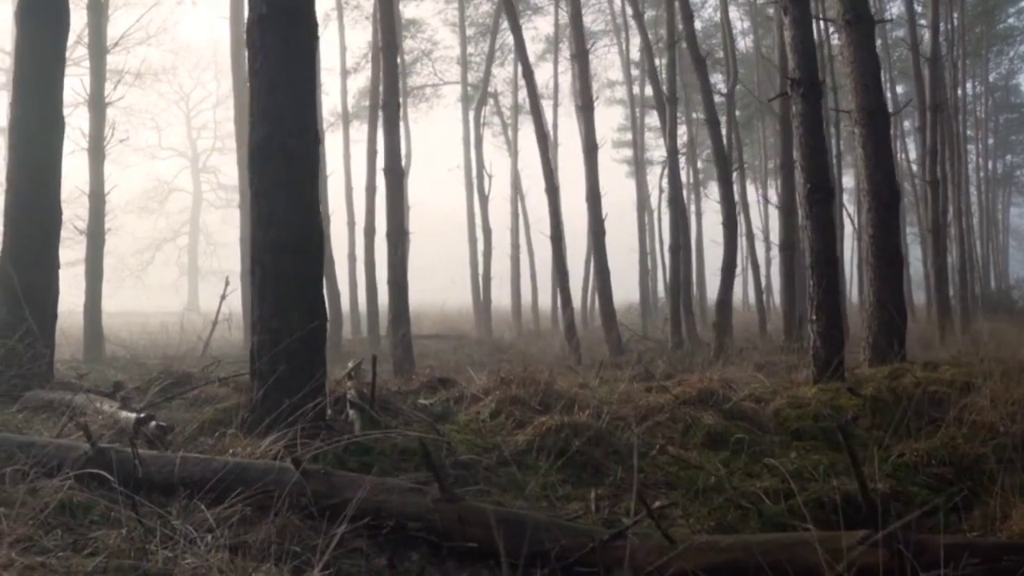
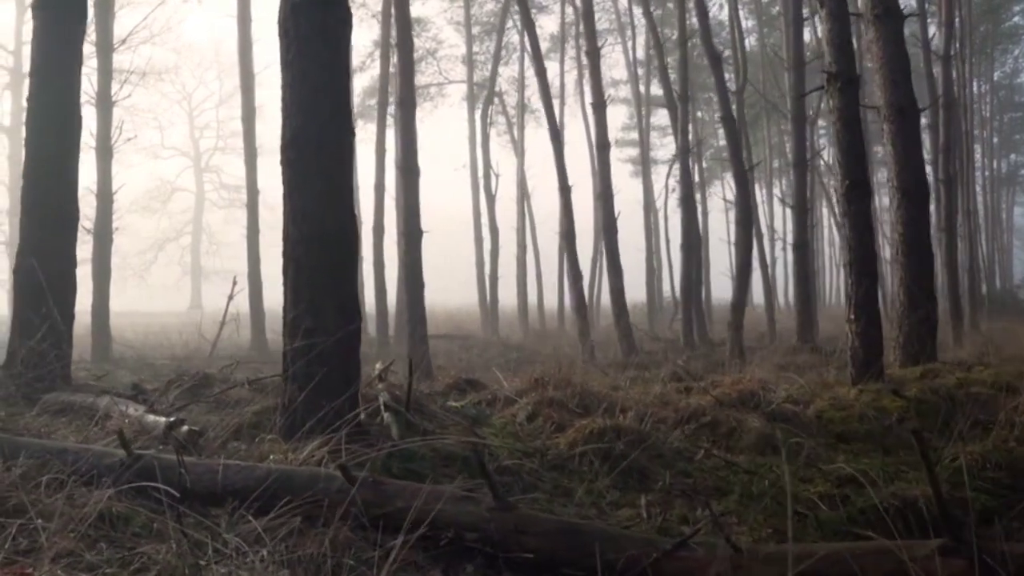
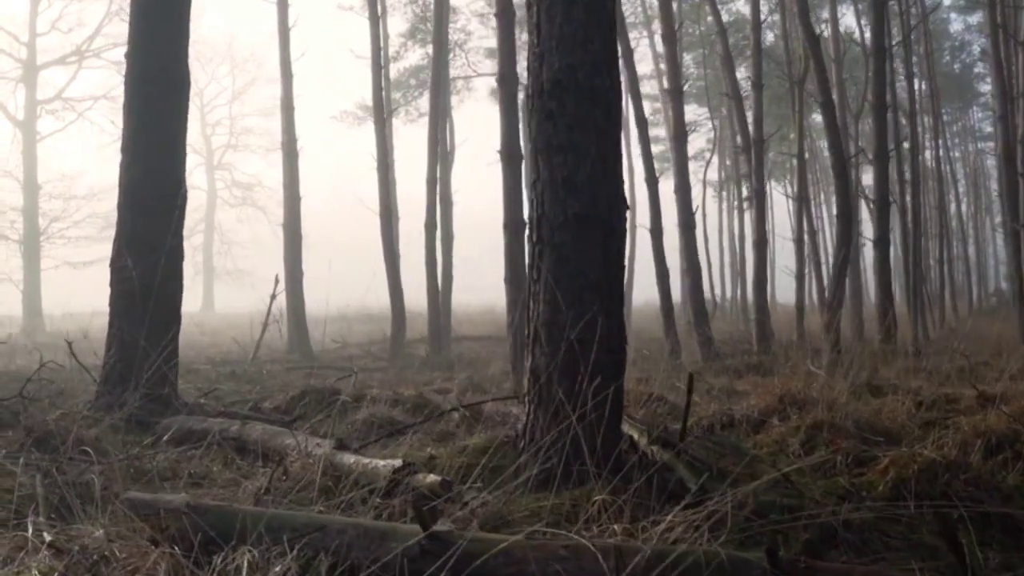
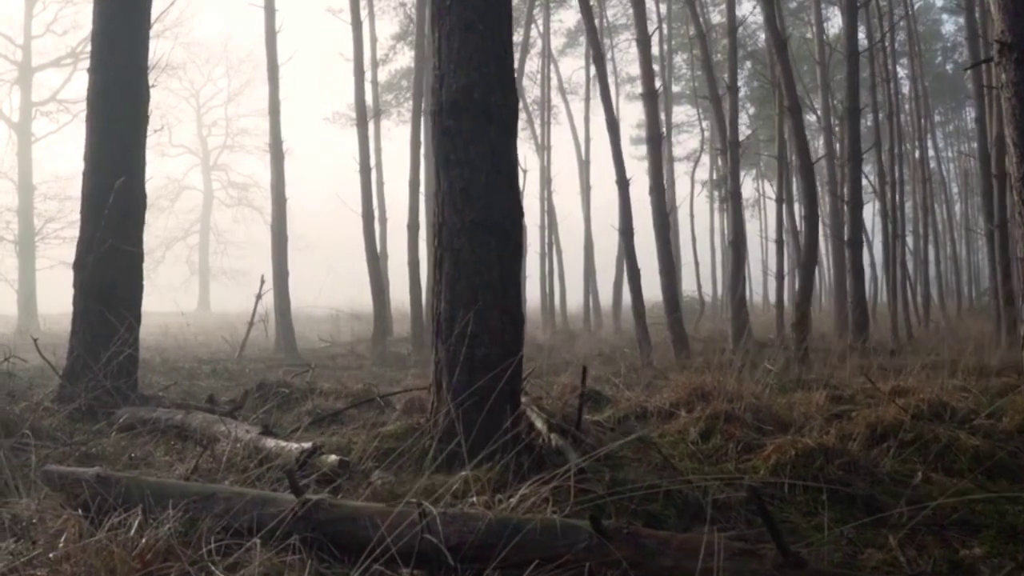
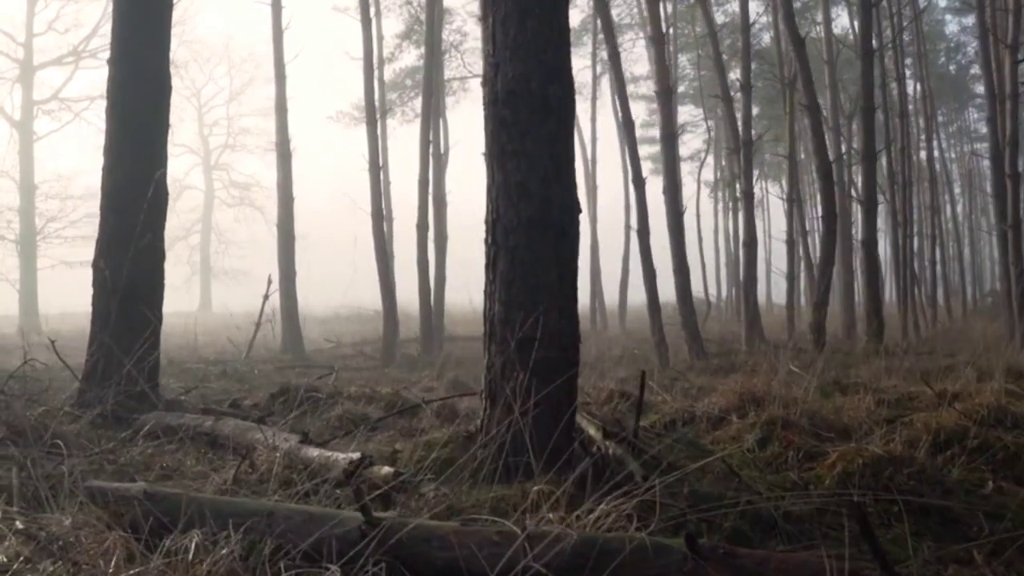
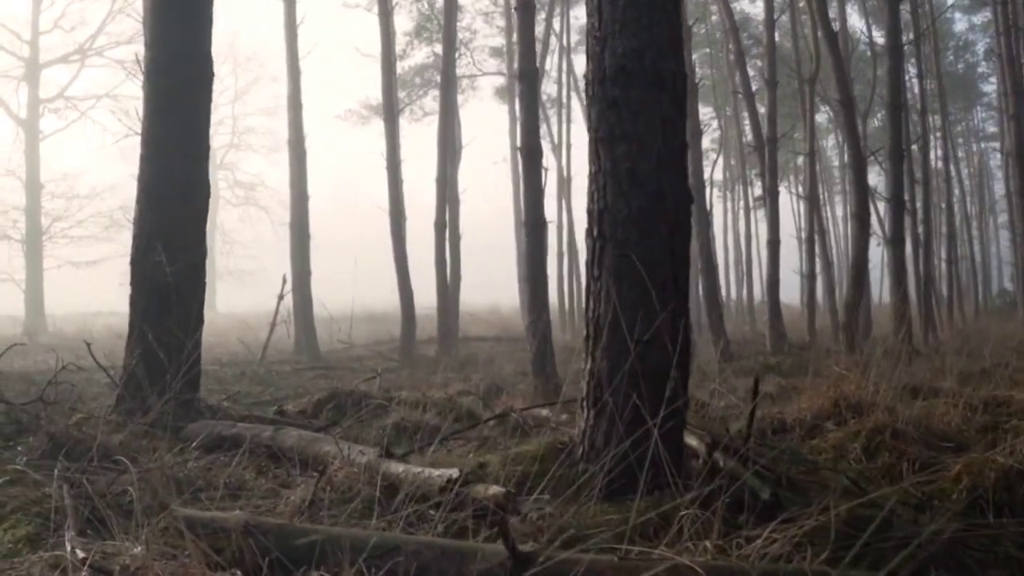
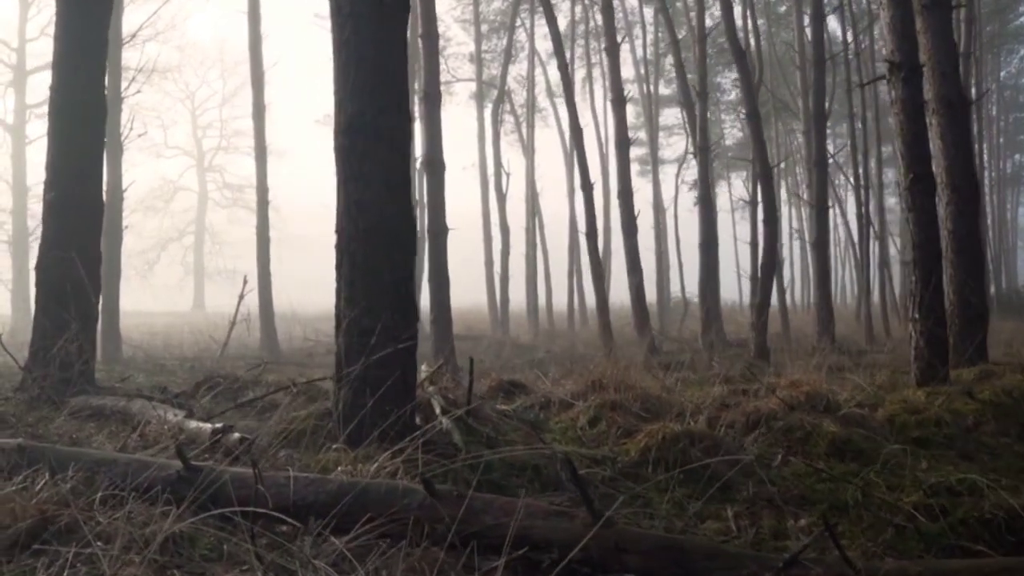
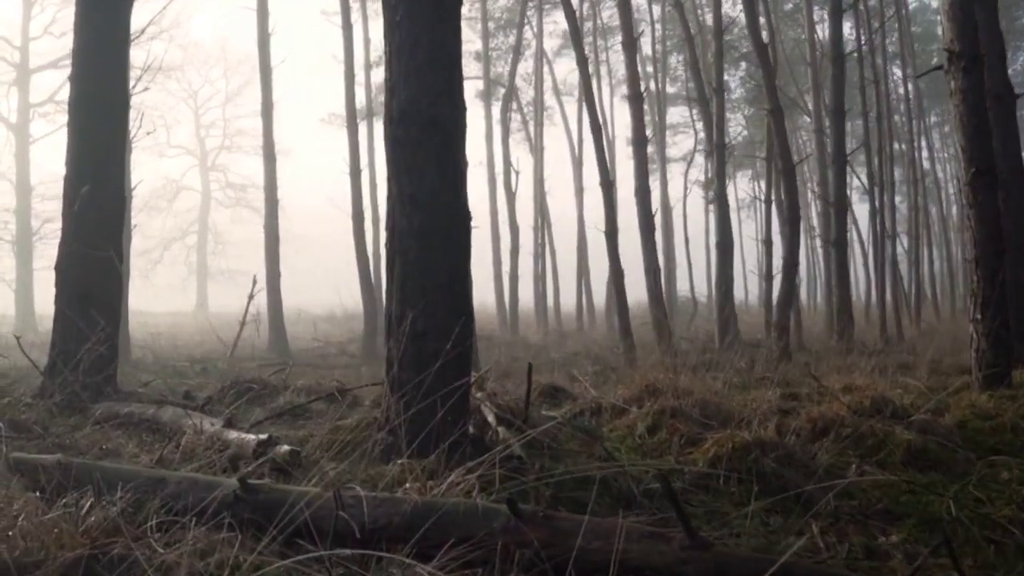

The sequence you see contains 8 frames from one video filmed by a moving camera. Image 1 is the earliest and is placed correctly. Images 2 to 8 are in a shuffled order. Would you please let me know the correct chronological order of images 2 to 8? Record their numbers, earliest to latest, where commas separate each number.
2, 7, 8, 4, 5, 3, 6
